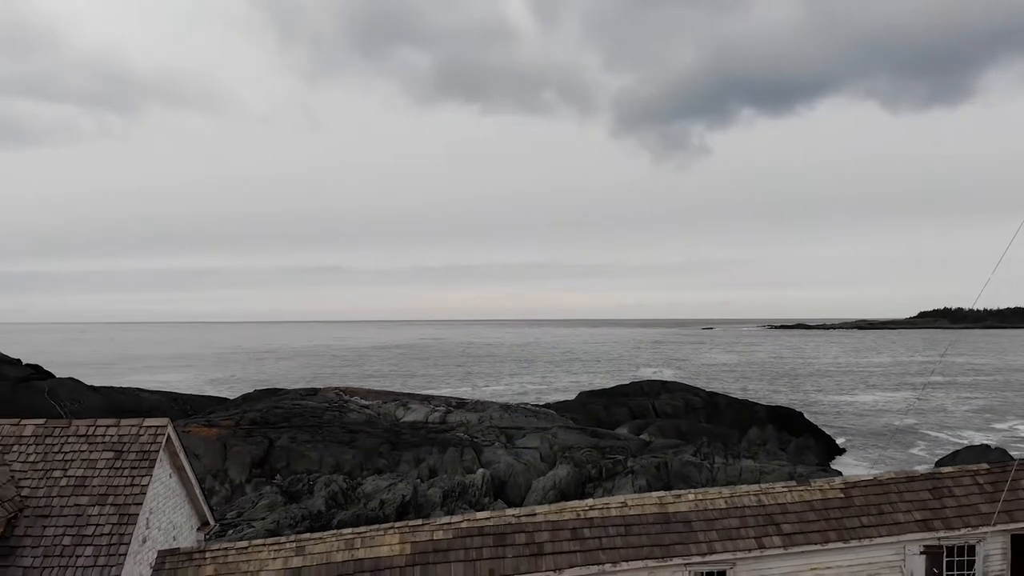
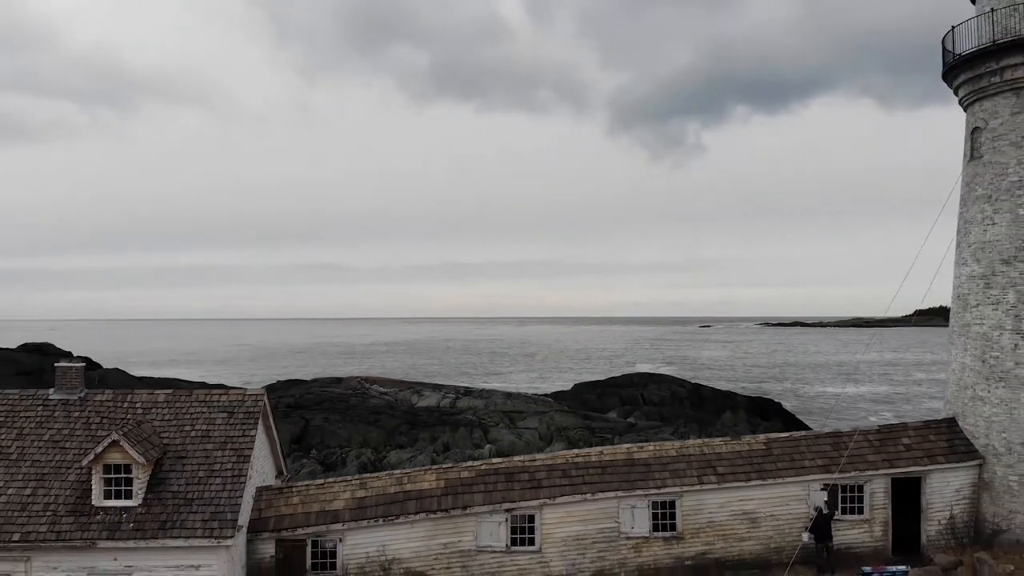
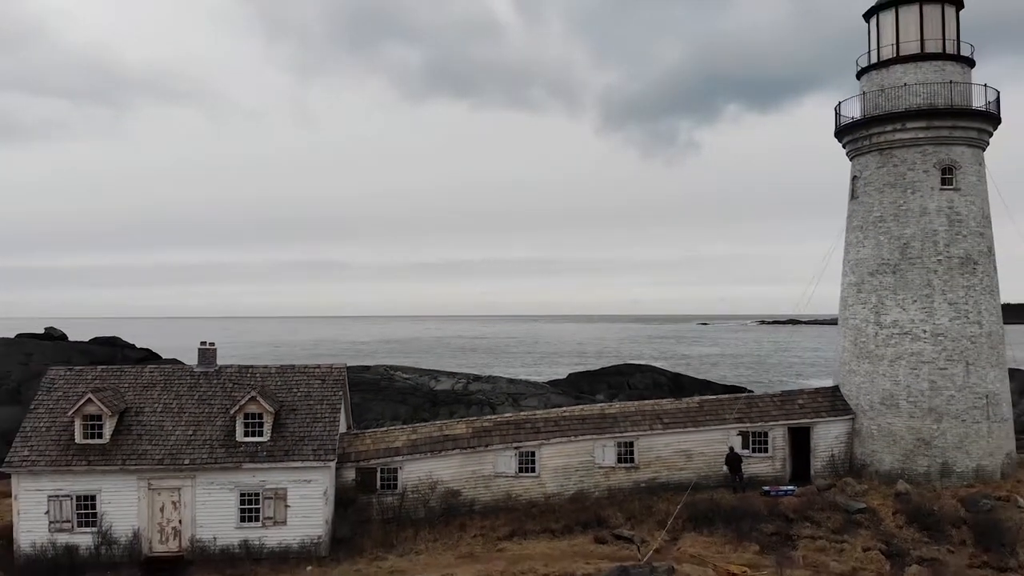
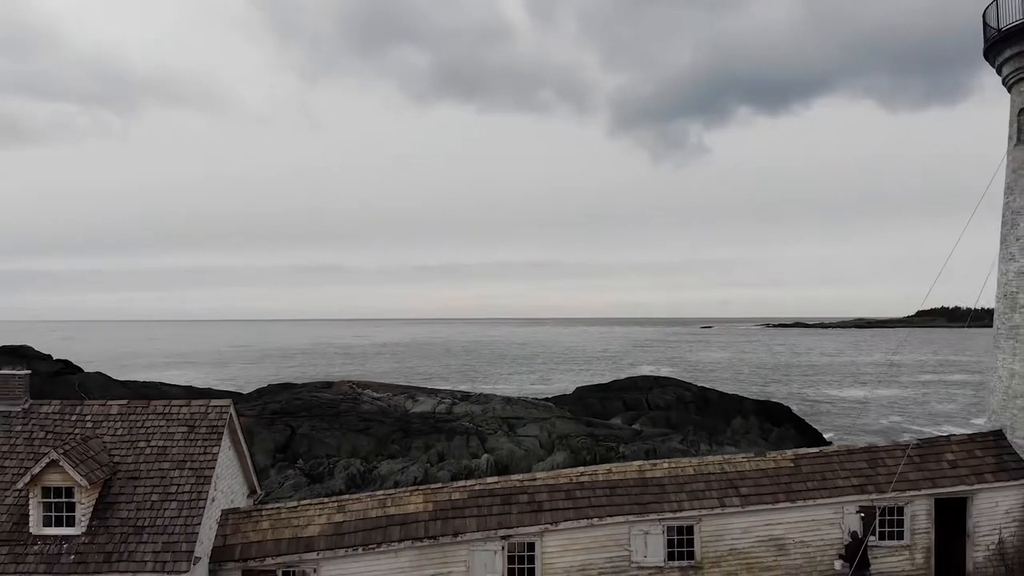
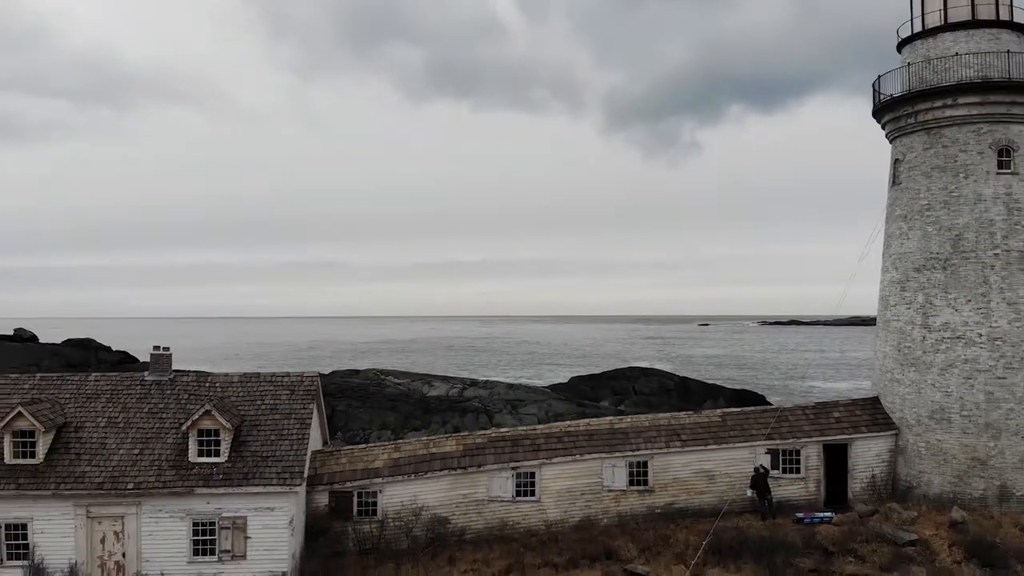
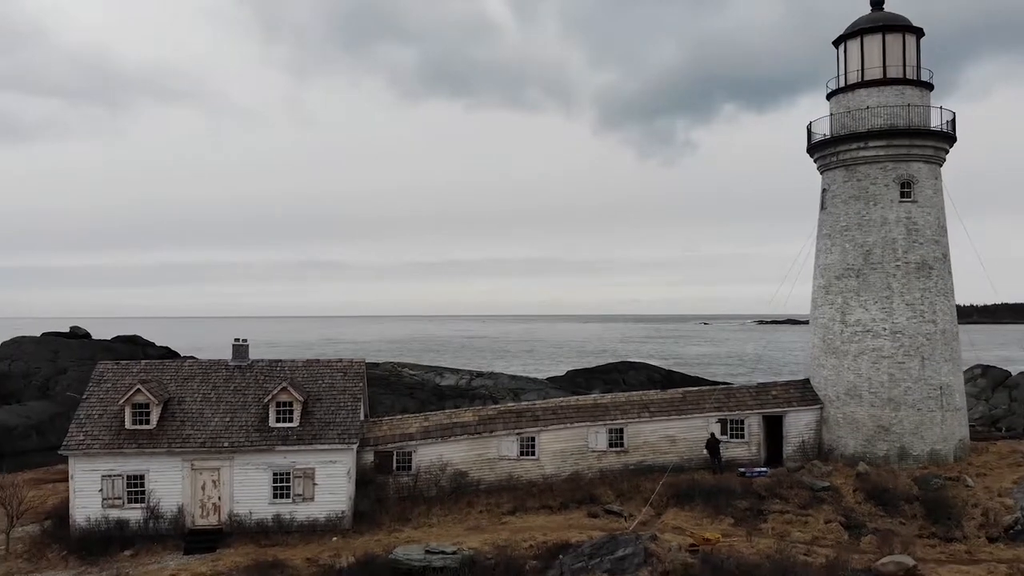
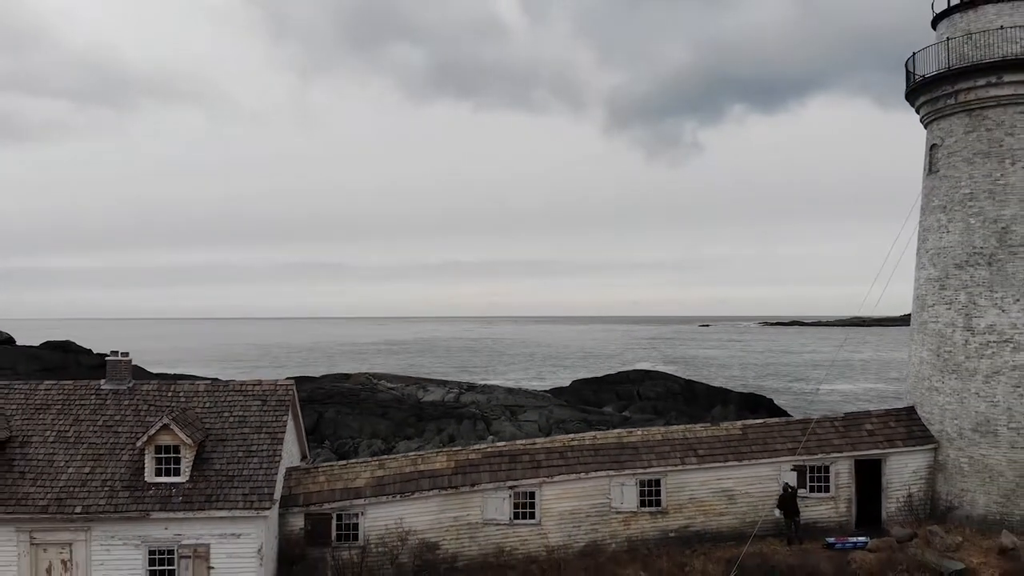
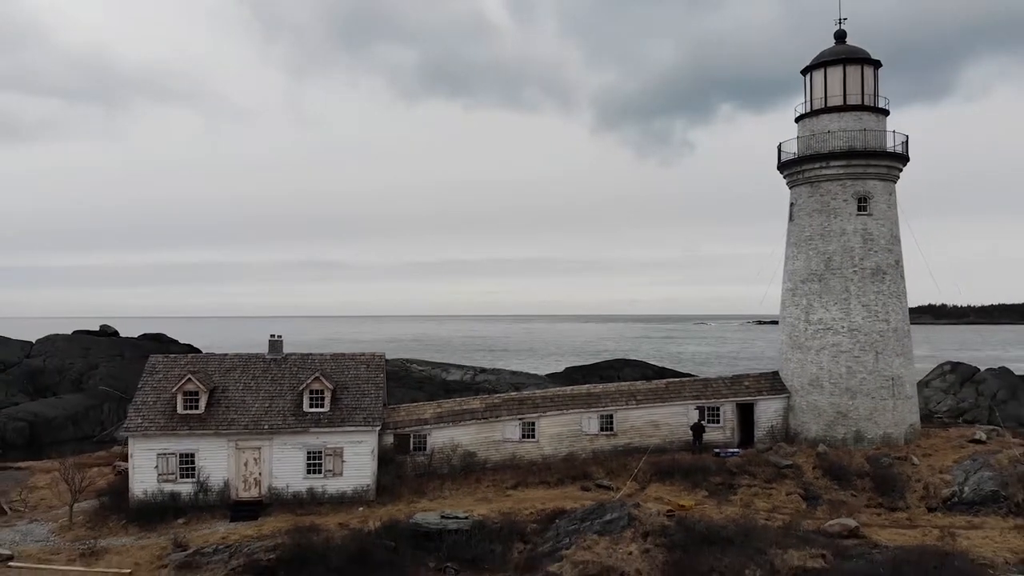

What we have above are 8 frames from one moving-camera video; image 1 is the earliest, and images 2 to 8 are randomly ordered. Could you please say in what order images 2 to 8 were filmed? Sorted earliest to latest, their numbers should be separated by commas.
4, 2, 7, 5, 3, 6, 8
